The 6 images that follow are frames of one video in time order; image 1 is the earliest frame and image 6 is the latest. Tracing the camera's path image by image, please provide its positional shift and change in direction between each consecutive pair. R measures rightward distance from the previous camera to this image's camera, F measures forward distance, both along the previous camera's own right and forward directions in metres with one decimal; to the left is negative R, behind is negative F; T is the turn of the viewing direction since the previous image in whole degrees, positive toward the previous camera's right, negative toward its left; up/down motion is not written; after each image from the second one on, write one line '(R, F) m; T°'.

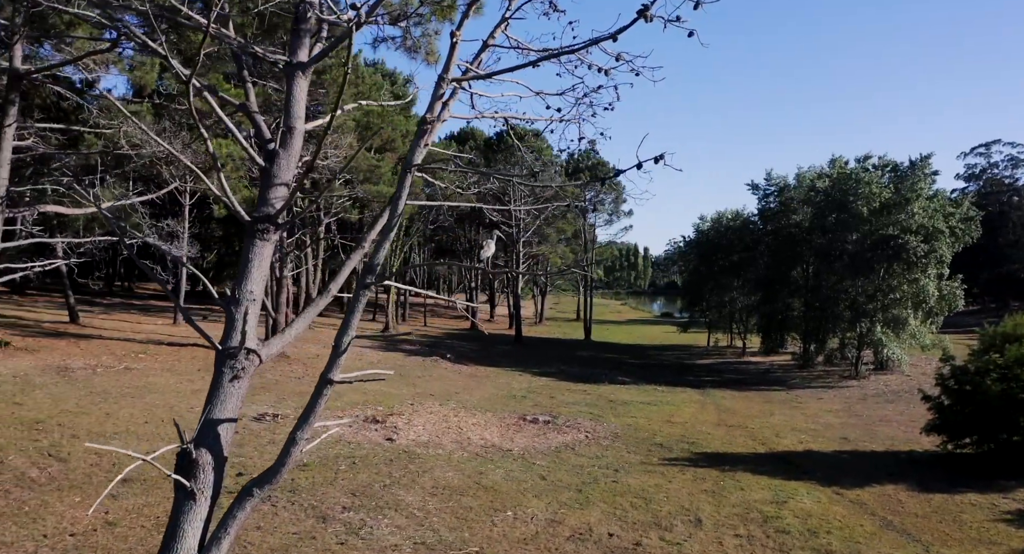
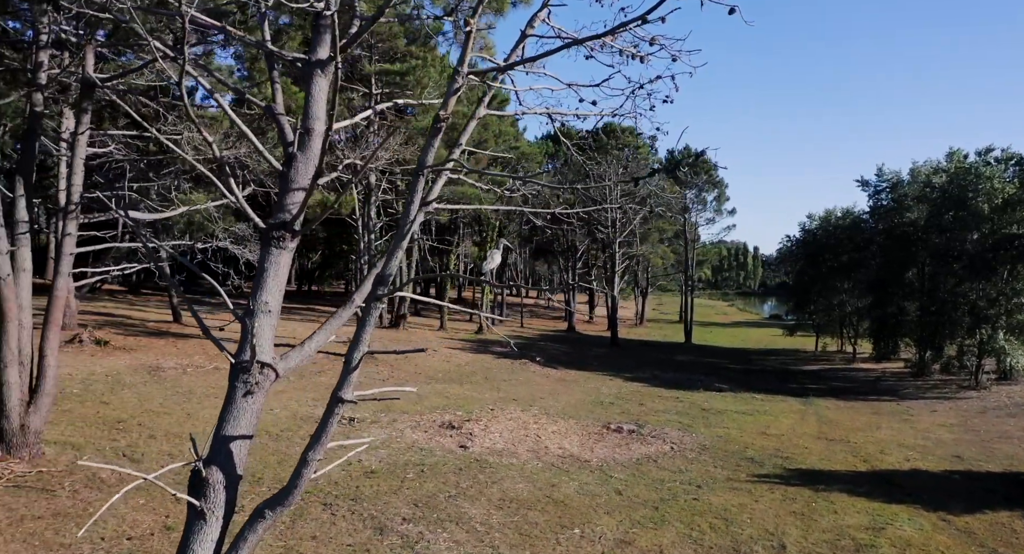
(+0.3, +0.4) m; -7°
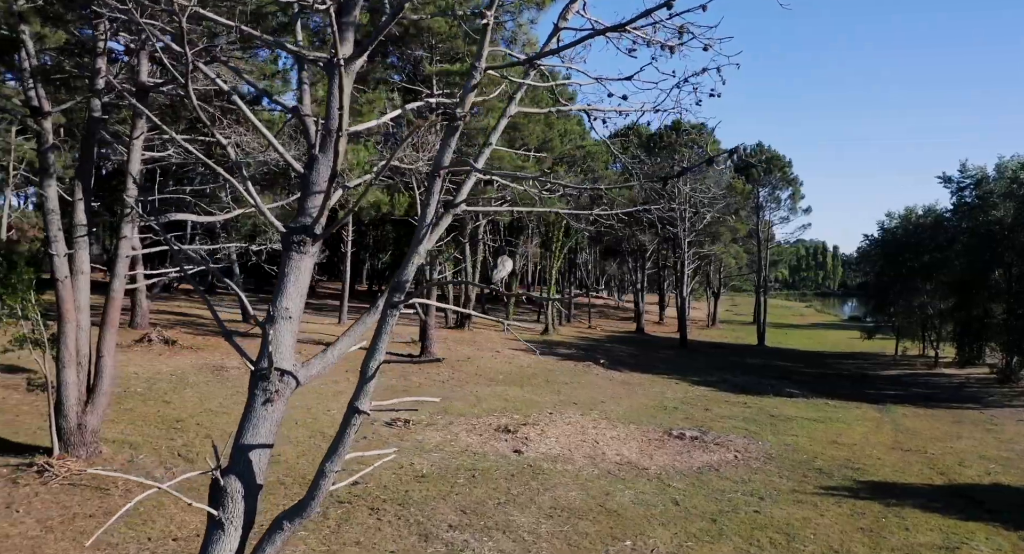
(+0.2, +0.2) m; -5°
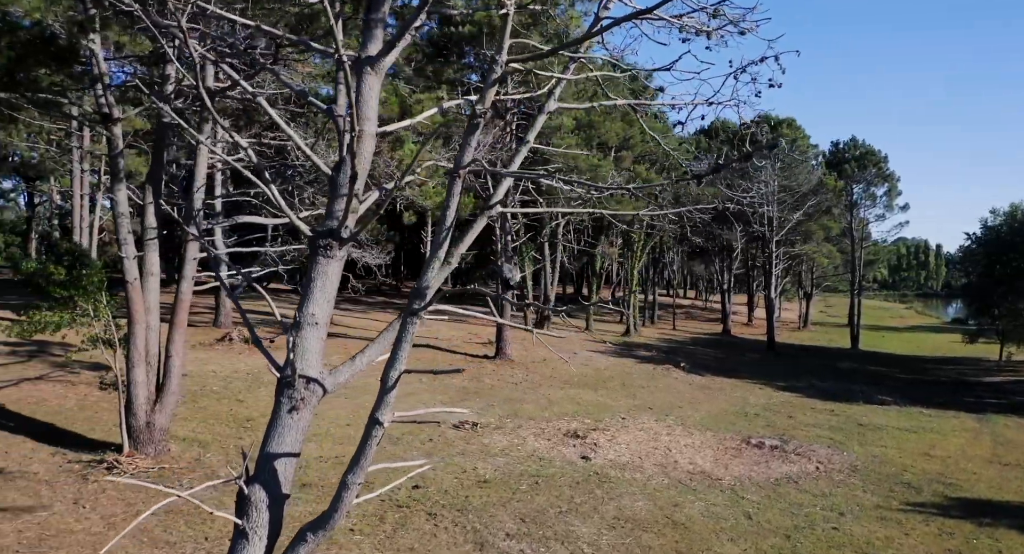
(+0.2, +0.2) m; -6°
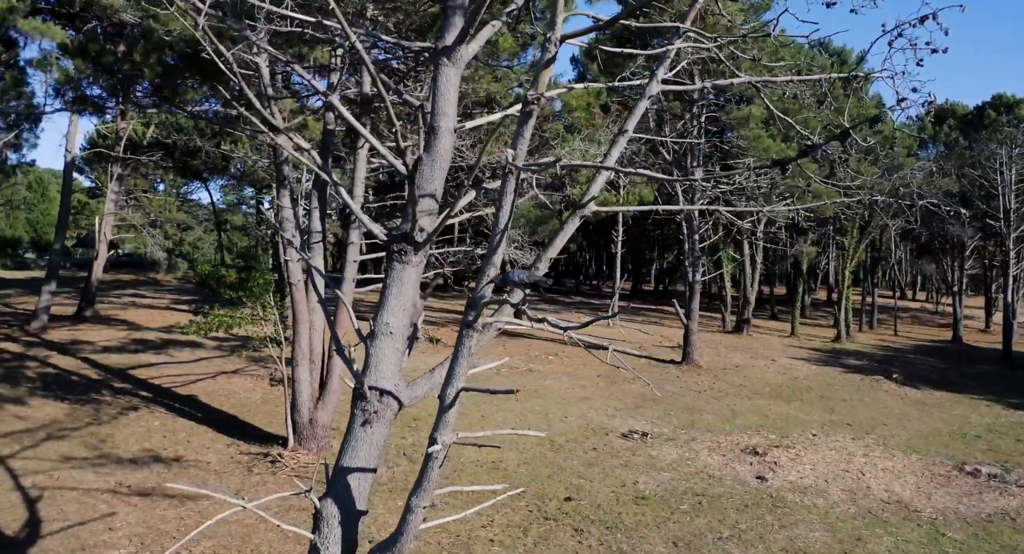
(+0.5, +0.5) m; -14°
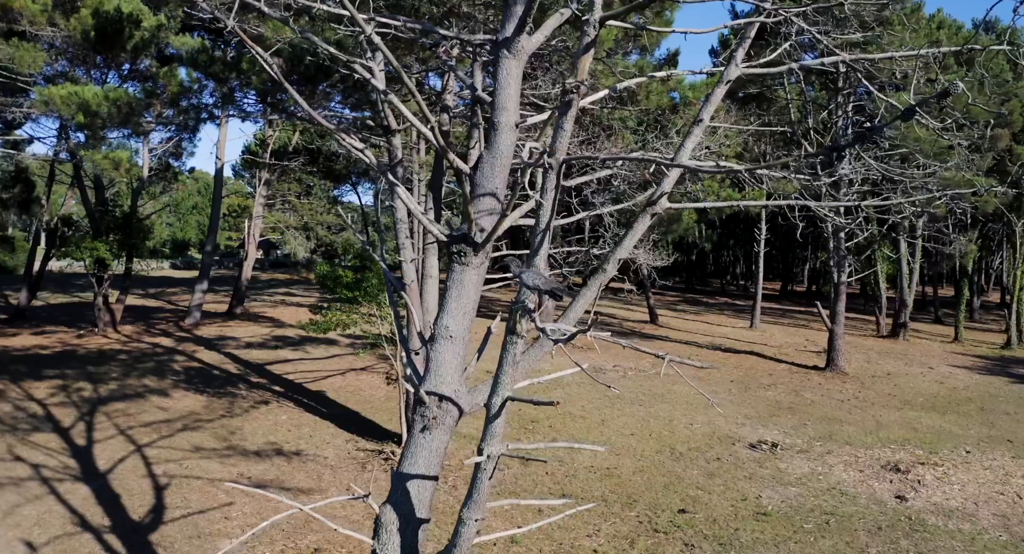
(+0.3, +0.2) m; -10°
